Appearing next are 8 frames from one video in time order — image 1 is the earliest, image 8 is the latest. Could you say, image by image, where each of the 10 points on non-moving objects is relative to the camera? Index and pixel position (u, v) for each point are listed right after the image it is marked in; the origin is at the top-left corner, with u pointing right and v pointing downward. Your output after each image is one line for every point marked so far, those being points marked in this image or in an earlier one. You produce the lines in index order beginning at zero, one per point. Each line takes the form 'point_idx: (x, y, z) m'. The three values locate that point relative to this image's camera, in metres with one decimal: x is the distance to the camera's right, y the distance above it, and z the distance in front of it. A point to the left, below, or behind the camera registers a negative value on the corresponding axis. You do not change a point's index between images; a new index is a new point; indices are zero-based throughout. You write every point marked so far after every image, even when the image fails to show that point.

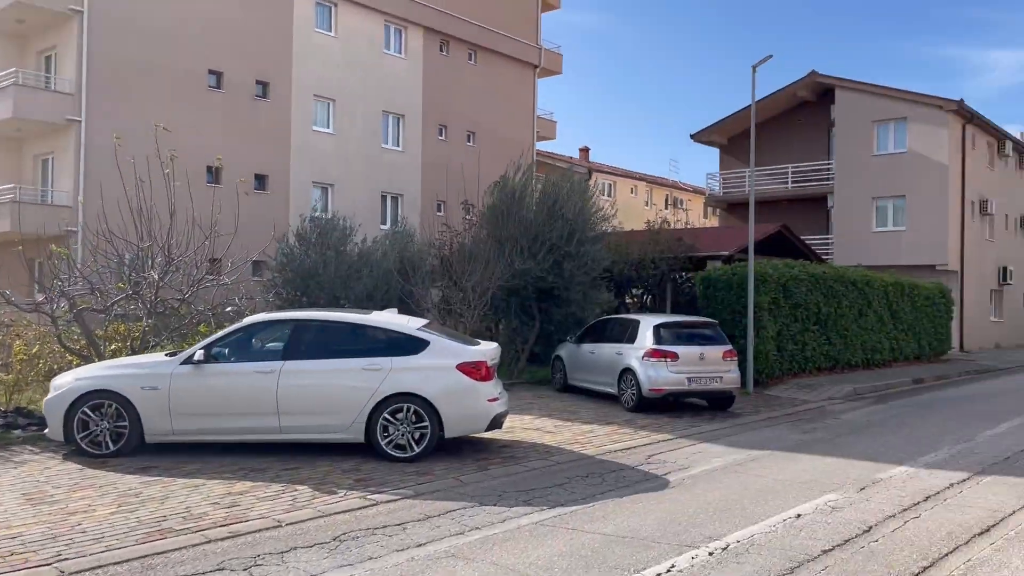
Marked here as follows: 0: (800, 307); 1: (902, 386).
0: (+5.9, -0.4, +17.3) m
1: (+8.3, -2.1, +18.0) m
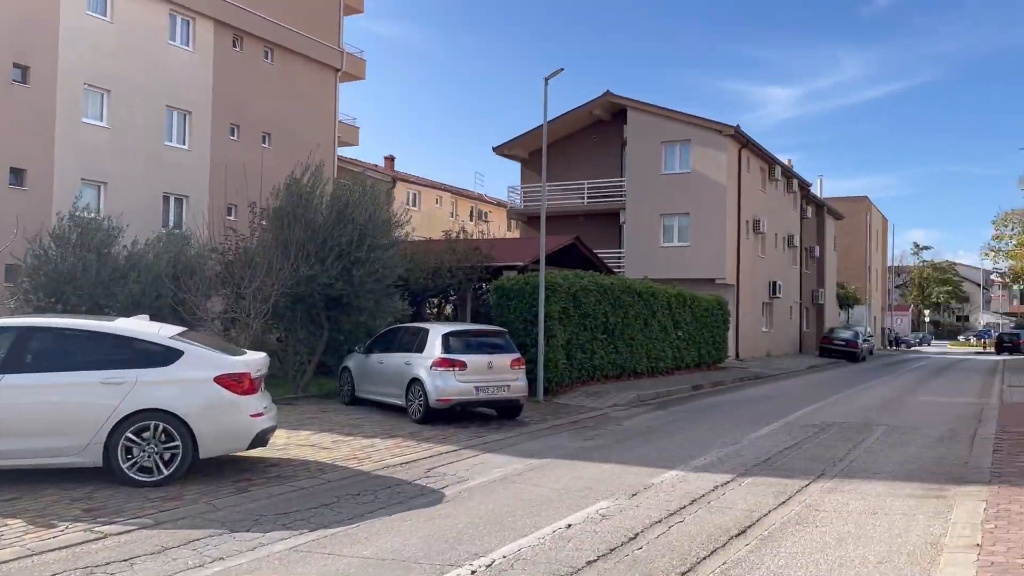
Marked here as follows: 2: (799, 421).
0: (+1.6, -0.6, +17.7) m
1: (+3.8, -2.3, +18.9) m
2: (+4.8, -2.2, +14.0) m
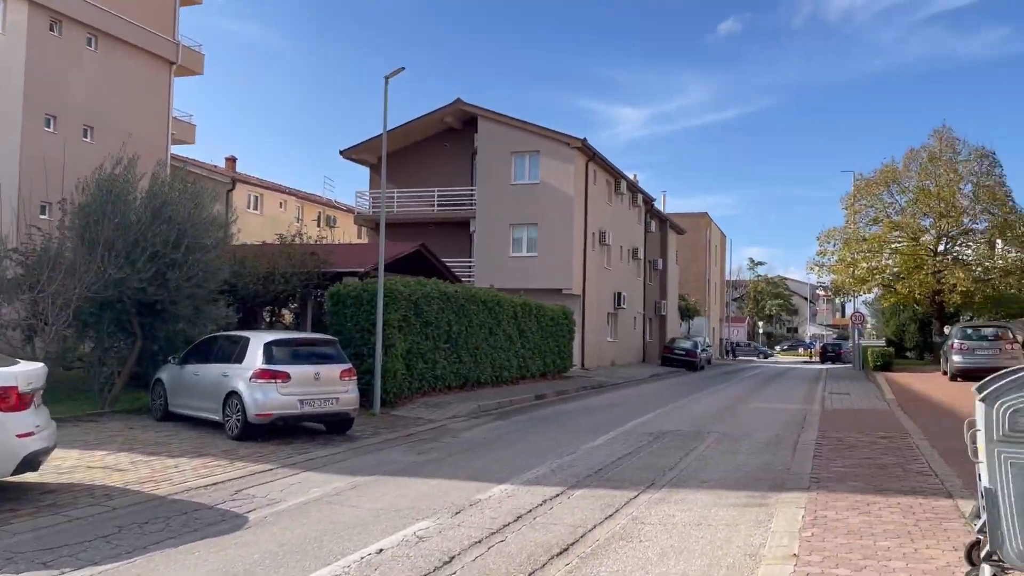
0: (-1.7, -0.8, +17.2) m
1: (+0.3, -2.5, +18.7) m
2: (+2.0, -2.4, +14.1) m
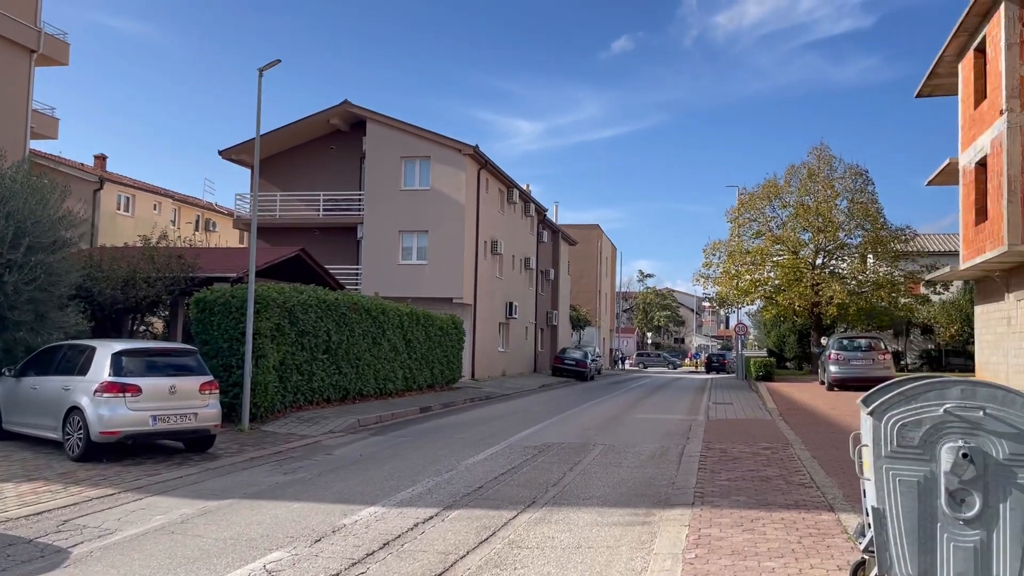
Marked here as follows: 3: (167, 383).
0: (-3.9, -0.9, +16.2) m
1: (-2.2, -2.7, +17.9) m
2: (+0.1, -2.5, +13.6) m
3: (-4.4, -1.2, +10.9) m
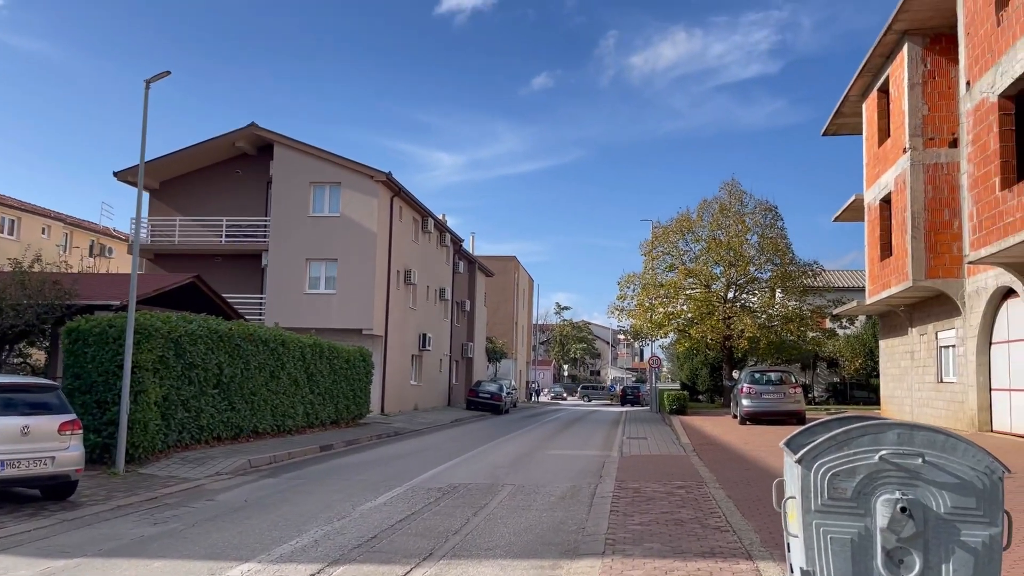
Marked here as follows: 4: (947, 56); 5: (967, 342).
0: (-5.6, -1.4, +15.0) m
1: (-4.1, -3.3, +16.8) m
2: (-1.3, -3.0, +12.7) m
3: (-5.6, -1.5, +9.6) m
4: (+9.7, +5.2, +18.8) m
5: (+9.7, -1.1, +18.1) m
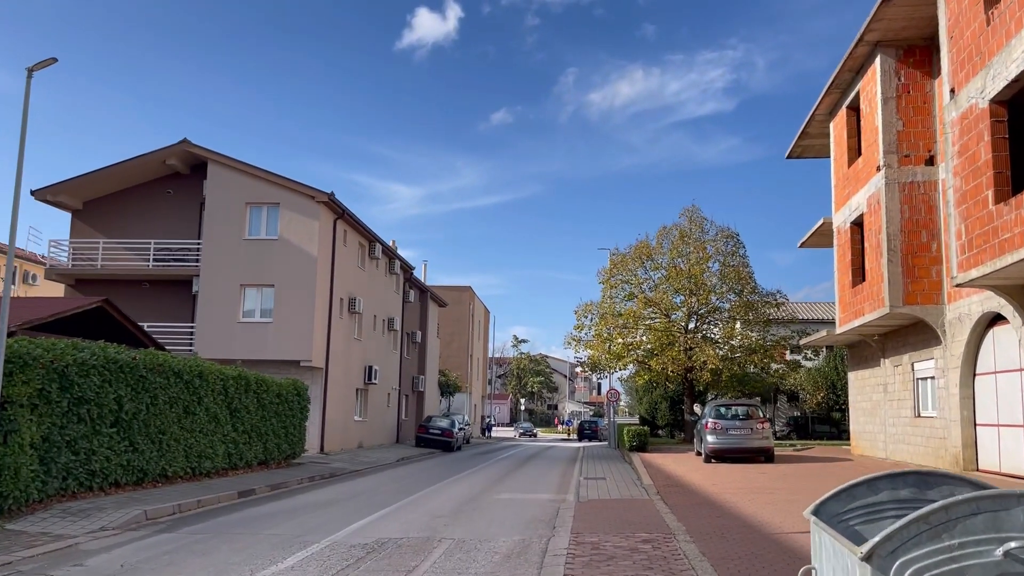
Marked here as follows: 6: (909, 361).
0: (-6.5, -1.7, +12.9) m
1: (-5.0, -3.7, +14.7) m
2: (-2.1, -3.2, +10.8) m
3: (-6.2, -1.6, +7.6) m
4: (+8.6, +4.6, +17.8) m
5: (+8.7, -1.7, +16.8) m
6: (+9.0, -1.7, +19.3) m
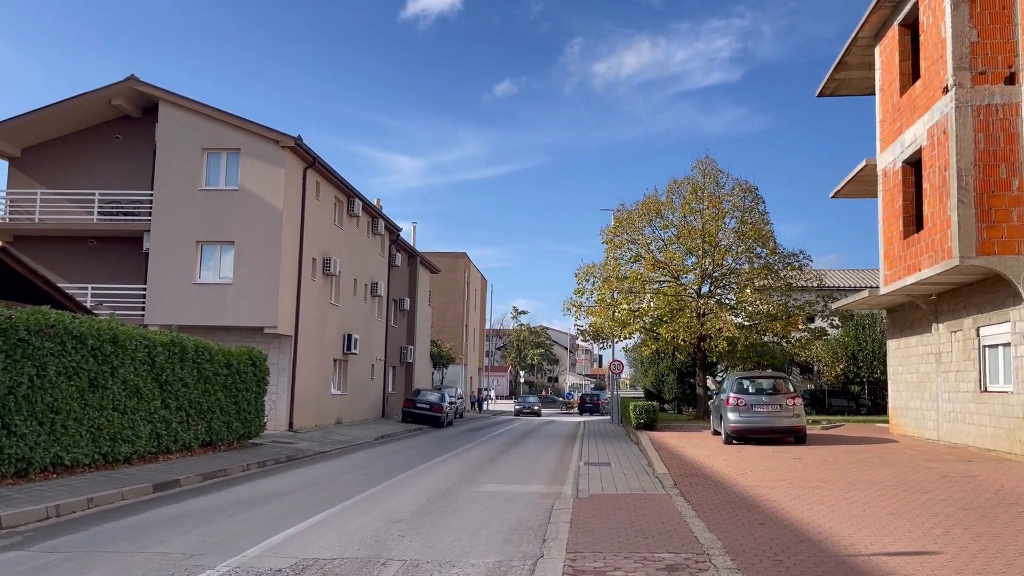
0: (-6.7, -1.0, +9.8) m
1: (-5.3, -2.9, +11.7) m
2: (-2.4, -2.5, +7.7) m
3: (-6.5, -1.1, +4.5) m
4: (+8.4, +5.5, +14.5) m
5: (+8.4, -0.8, +13.7) m
6: (+8.8, -0.7, +16.2) m
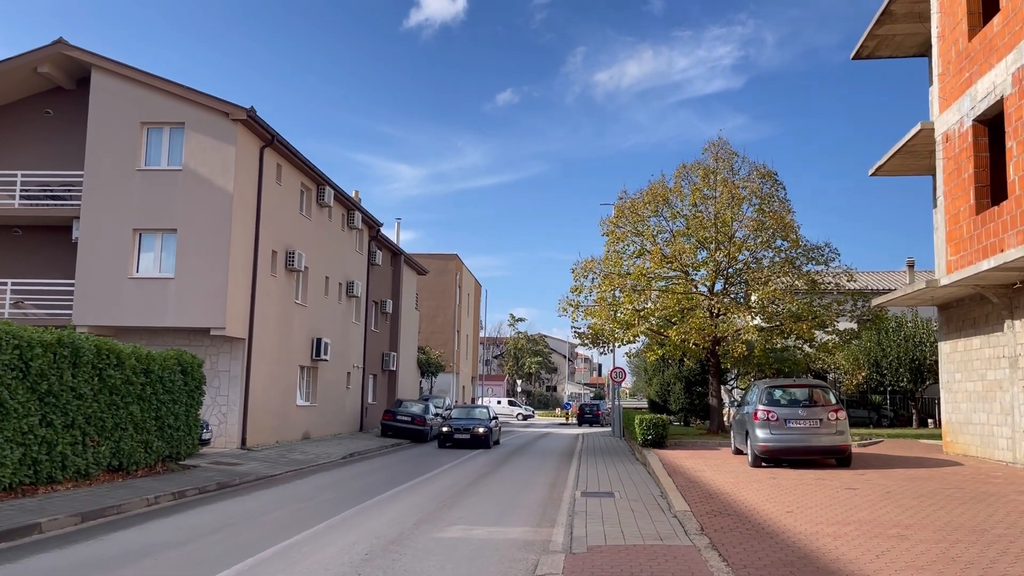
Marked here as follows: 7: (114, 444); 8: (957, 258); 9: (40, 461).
0: (-7.1, -0.7, +6.6) m
1: (-5.6, -2.6, +8.4) m
2: (-2.7, -2.2, +4.5) m
3: (-6.8, -0.7, +1.2) m
4: (+8.0, +5.7, +11.3) m
5: (+8.1, -0.6, +10.4) m
6: (+8.5, -0.5, +12.9) m
7: (-6.4, -2.5, +13.8) m
8: (+7.6, +0.5, +14.5) m
9: (-6.6, -2.4, +11.9) m
